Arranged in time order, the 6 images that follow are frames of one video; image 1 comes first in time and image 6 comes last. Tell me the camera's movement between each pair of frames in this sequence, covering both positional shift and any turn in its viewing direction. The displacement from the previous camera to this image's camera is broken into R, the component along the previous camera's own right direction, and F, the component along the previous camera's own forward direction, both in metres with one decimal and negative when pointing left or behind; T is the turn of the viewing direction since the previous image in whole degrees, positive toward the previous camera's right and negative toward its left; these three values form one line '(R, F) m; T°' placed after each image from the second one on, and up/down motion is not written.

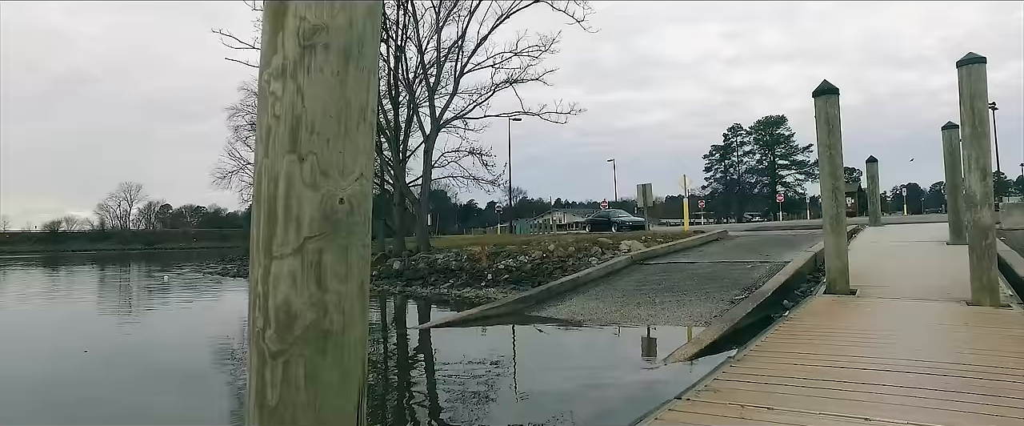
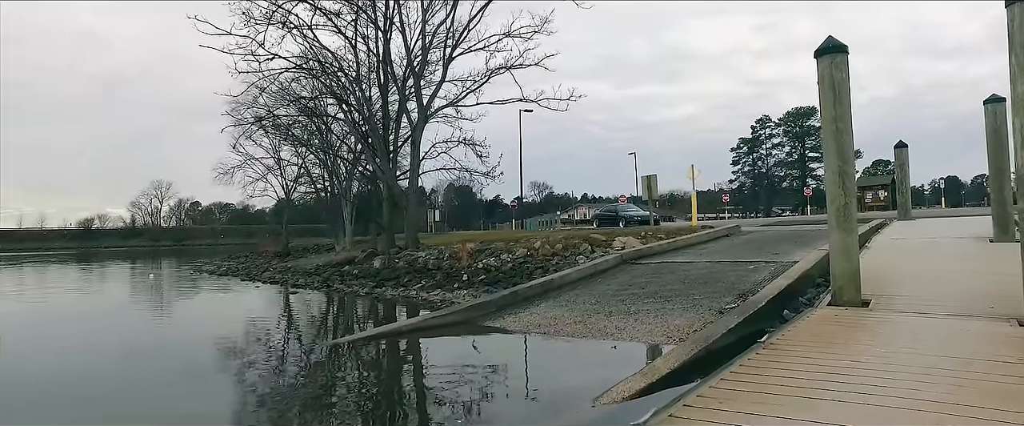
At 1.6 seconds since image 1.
(+0.8, +1.2) m; -3°
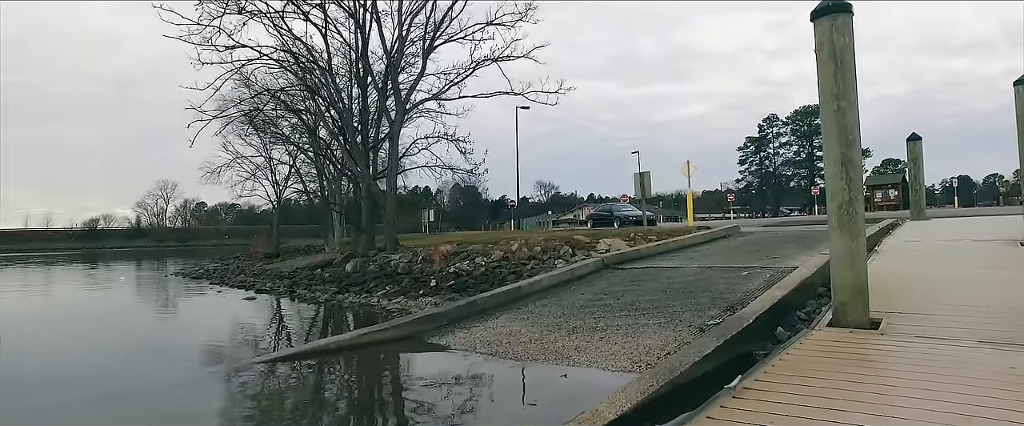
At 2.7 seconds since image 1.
(+0.5, +0.9) m; -1°
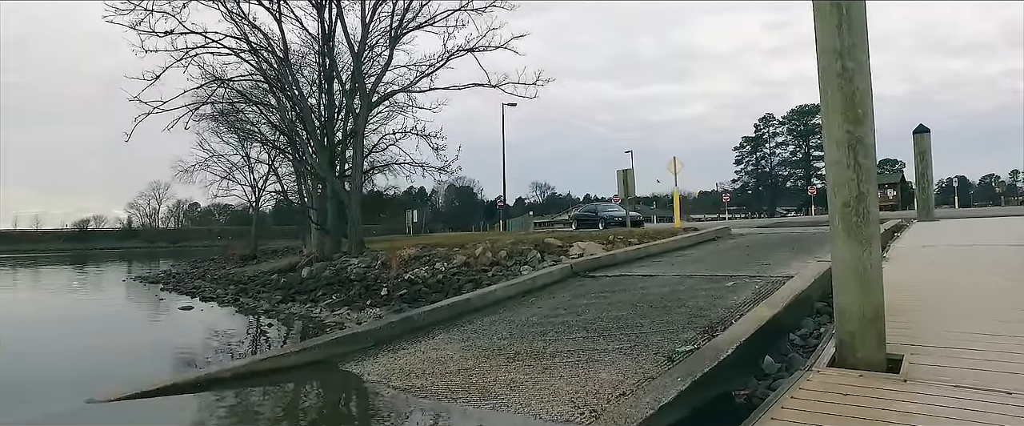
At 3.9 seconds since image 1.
(+0.5, +1.0) m; 0°
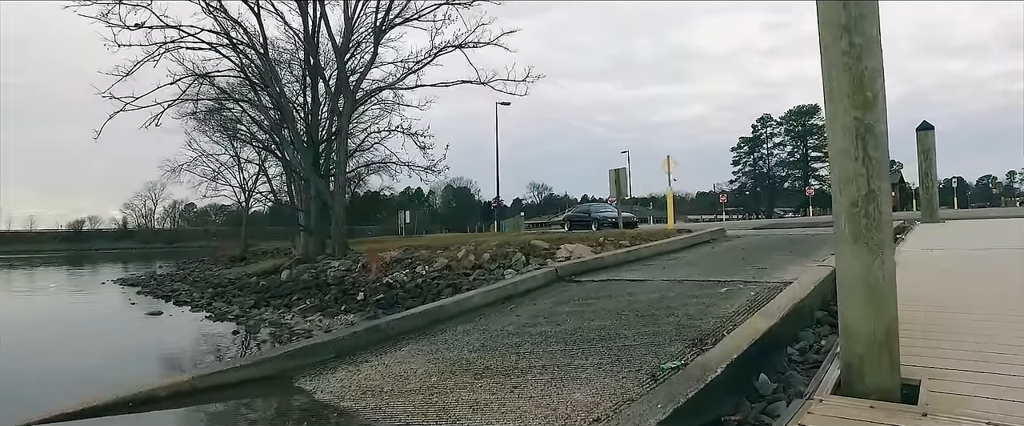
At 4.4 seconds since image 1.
(+0.2, +0.4) m; 0°
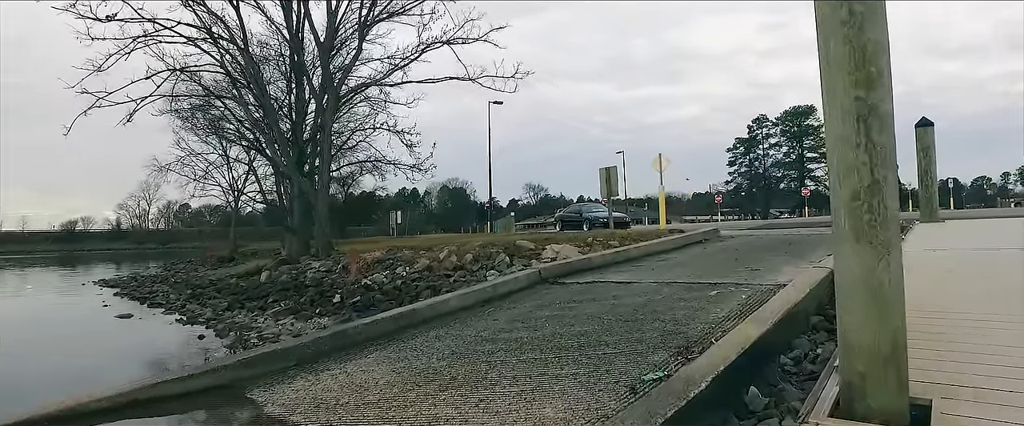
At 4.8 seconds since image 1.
(+0.2, +0.3) m; 0°
